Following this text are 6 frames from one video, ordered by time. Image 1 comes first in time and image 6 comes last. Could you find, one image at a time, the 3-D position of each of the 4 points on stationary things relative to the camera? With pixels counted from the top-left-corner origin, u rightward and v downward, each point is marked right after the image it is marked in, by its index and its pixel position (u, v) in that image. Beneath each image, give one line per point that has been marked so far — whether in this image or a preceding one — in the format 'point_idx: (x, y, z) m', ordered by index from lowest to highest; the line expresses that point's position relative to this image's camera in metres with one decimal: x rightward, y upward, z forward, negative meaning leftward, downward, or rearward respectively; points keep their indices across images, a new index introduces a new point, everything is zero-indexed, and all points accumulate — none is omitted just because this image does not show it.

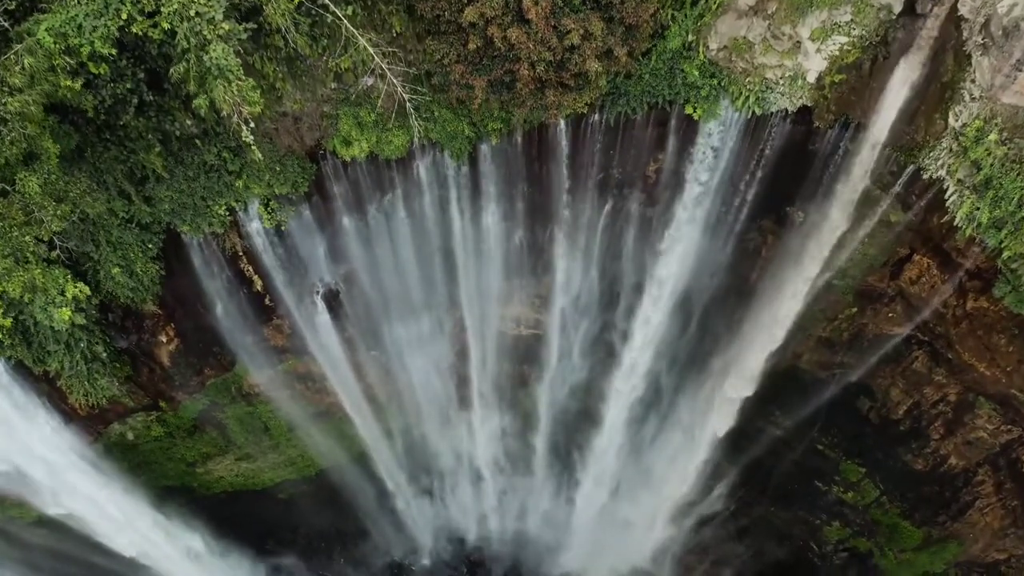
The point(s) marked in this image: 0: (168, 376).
0: (-4.8, -1.2, +9.4) m
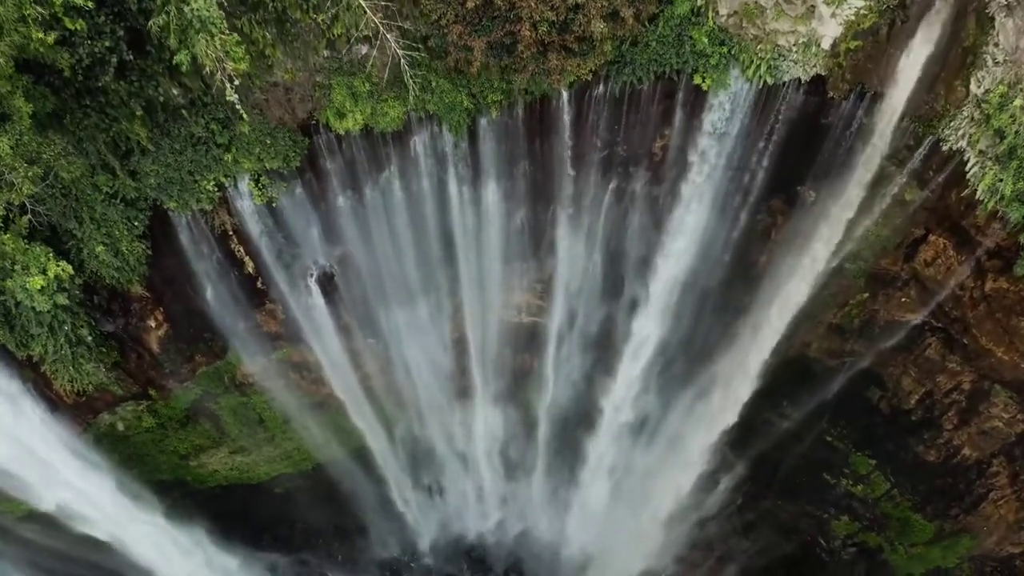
0: (-4.8, -1.0, +9.1) m
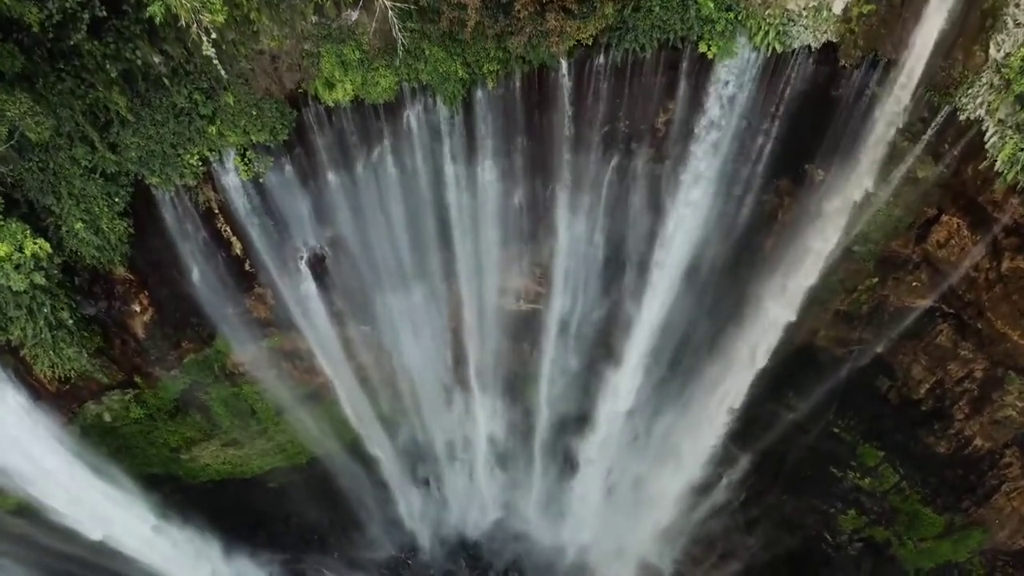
0: (-4.8, -0.8, +8.8) m
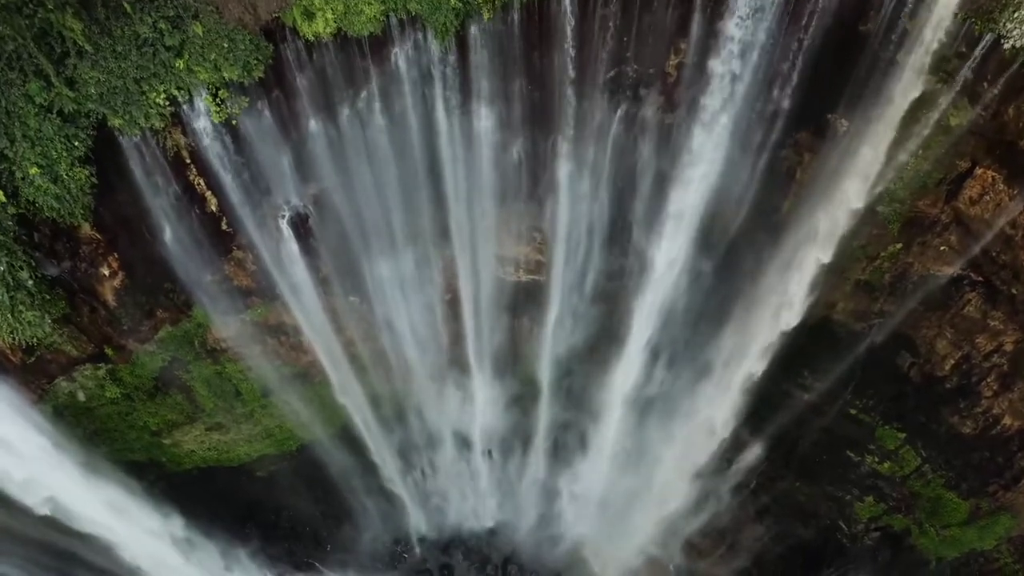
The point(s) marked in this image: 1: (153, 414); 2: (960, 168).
0: (-4.8, -0.4, +8.2) m
1: (-5.1, -1.7, +9.4) m
2: (+4.7, +1.3, +7.0) m
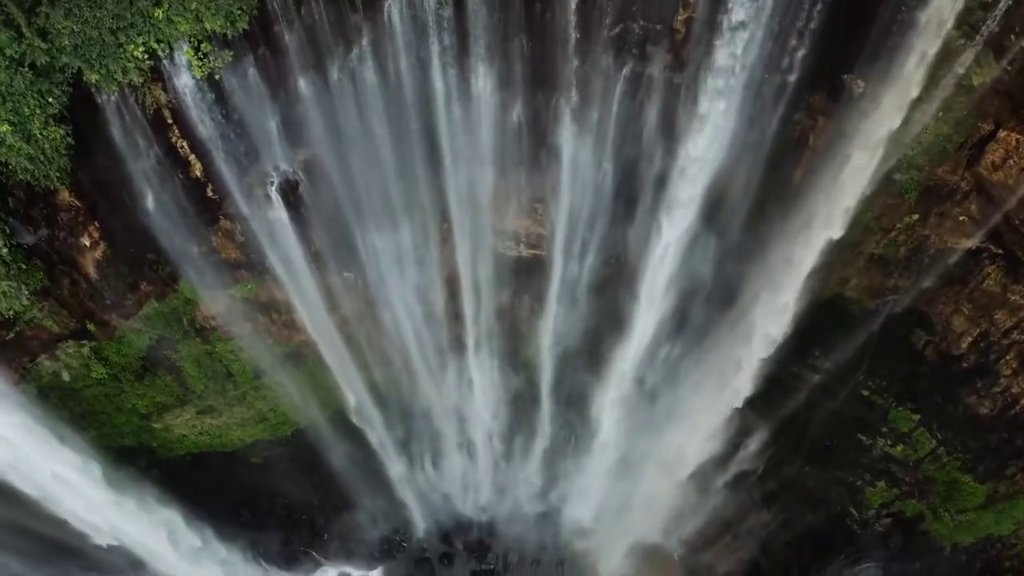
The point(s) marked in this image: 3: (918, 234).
0: (-4.8, 0.0, +7.8) m
1: (-5.0, -1.4, +9.0) m
2: (+4.7, +1.6, +6.7) m
3: (+4.6, +0.7, +7.5) m
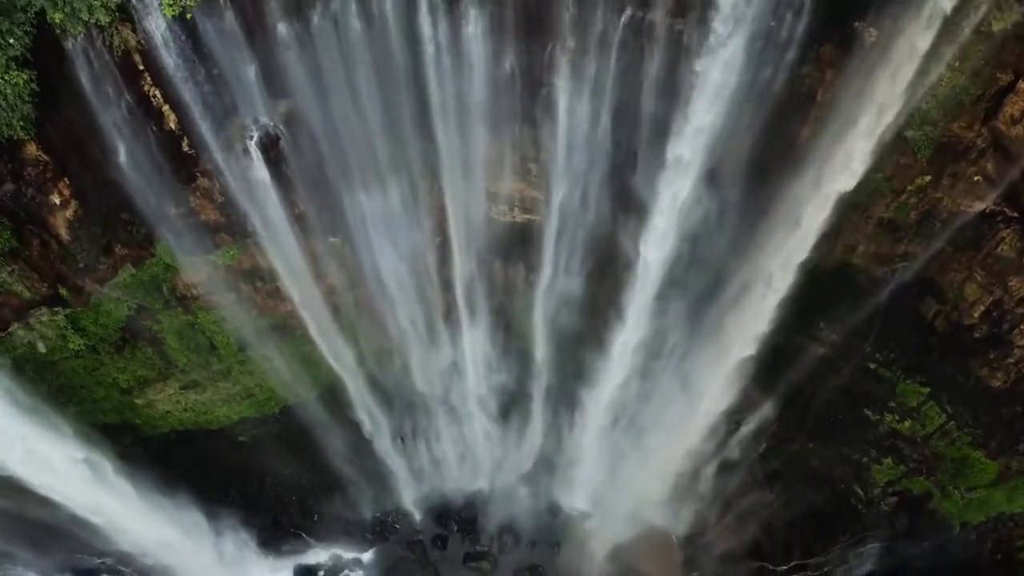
0: (-4.9, +0.4, +7.4) m
1: (-5.1, -1.0, +8.7) m
2: (+4.6, +2.0, +6.3) m
3: (+4.6, +1.1, +7.2) m
